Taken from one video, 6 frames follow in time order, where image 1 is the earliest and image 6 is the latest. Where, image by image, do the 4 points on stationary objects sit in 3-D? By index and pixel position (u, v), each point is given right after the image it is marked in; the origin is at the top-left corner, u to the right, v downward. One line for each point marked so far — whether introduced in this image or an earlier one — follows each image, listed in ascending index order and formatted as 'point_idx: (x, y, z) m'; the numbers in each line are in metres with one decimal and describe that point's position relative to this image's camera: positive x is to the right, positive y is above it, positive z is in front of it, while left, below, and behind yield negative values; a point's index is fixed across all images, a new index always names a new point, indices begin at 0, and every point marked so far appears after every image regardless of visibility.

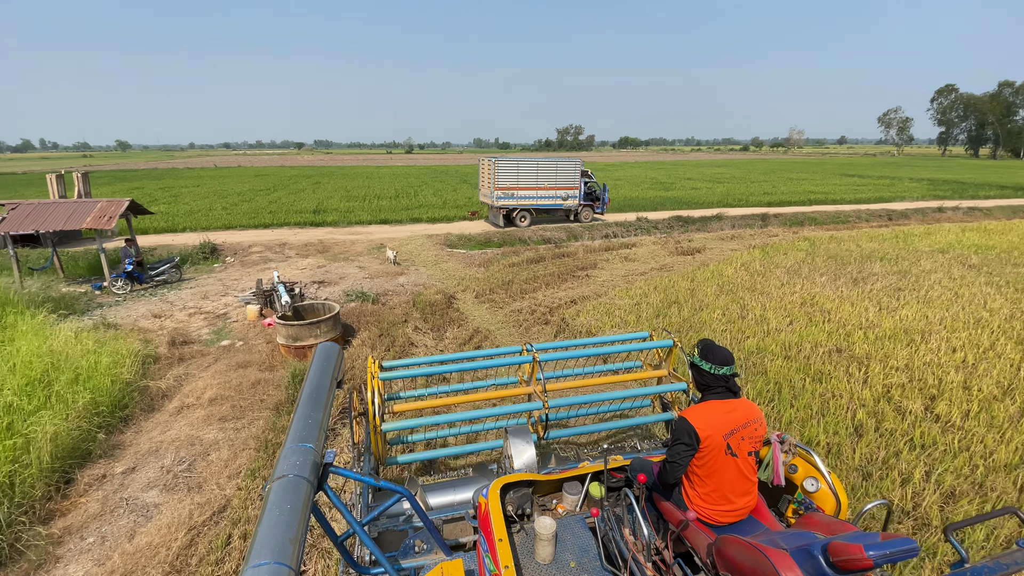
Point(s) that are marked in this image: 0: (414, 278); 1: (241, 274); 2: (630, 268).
0: (-2.1, +0.2, +10.4) m
1: (-6.0, +0.3, +10.7) m
2: (+2.7, +0.5, +11.1) m
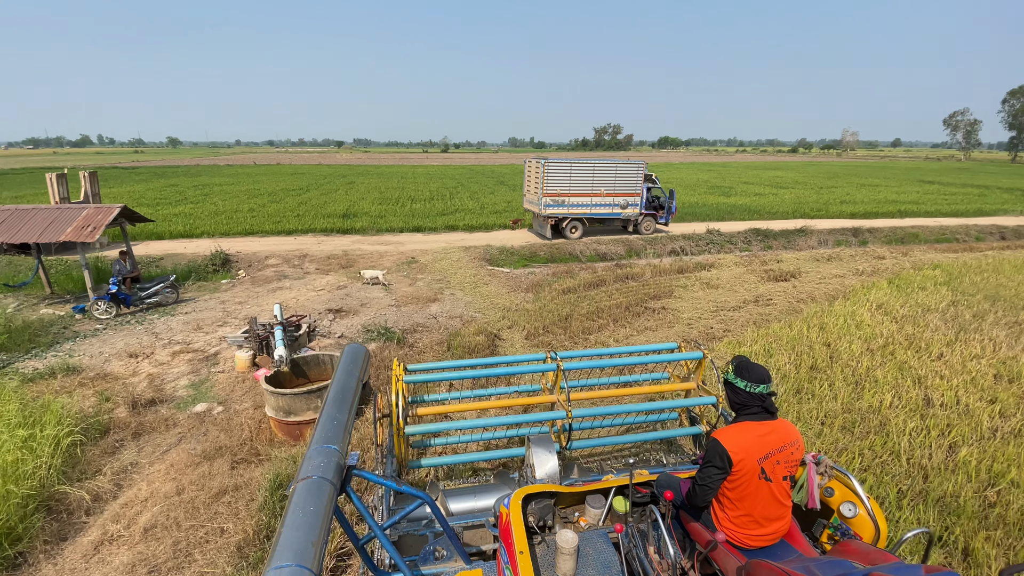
0: (-1.1, -0.3, +8.5) m
1: (-5.0, -0.1, +9.1) m
2: (+3.7, -0.2, +8.9) m
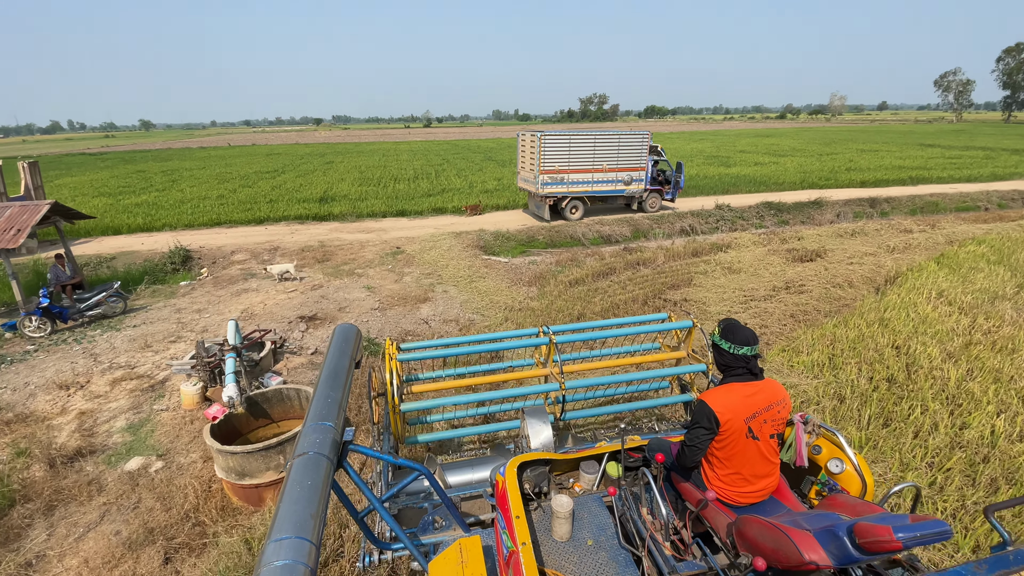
0: (-1.1, -0.3, +7.5) m
1: (-5.0, -0.2, +7.9) m
2: (+3.7, 0.0, +7.9) m
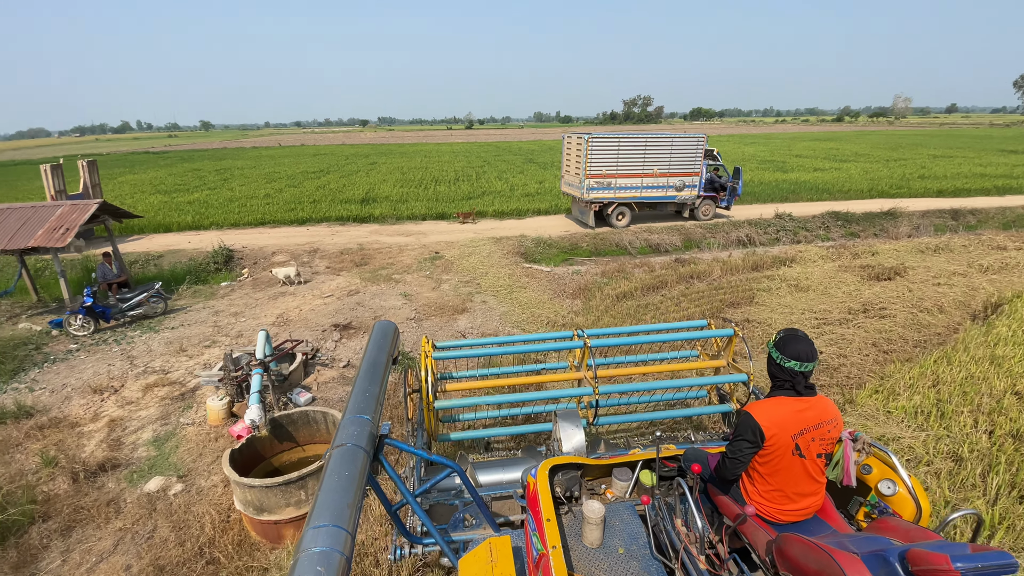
0: (-0.4, -0.4, +7.1) m
1: (-4.3, -0.2, +7.8) m
2: (+4.4, -0.3, +7.1) m
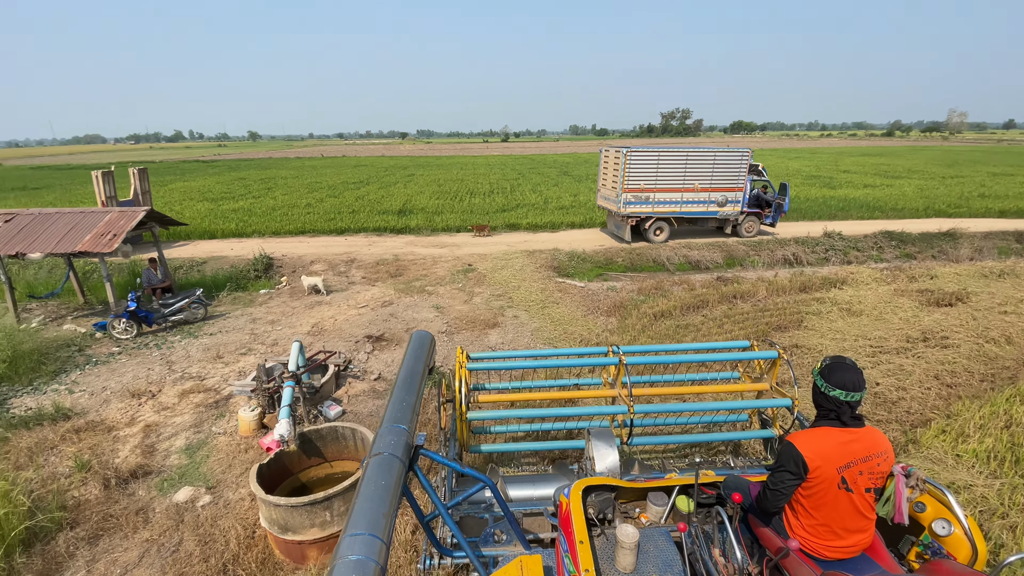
0: (0.0, -0.7, +6.9) m
1: (-3.7, -0.4, +7.9) m
2: (+4.9, -0.6, +6.7) m
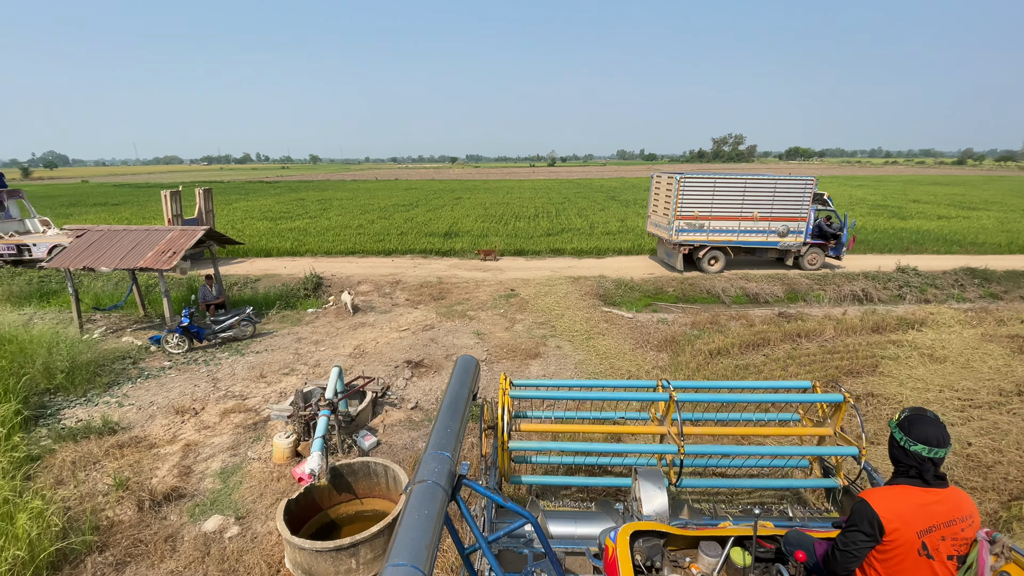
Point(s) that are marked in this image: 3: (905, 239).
0: (+0.6, -1.1, +6.6) m
1: (-3.0, -0.7, +7.9) m
2: (+5.4, -1.2, +5.9) m
3: (+11.6, +1.5, +14.2) m
